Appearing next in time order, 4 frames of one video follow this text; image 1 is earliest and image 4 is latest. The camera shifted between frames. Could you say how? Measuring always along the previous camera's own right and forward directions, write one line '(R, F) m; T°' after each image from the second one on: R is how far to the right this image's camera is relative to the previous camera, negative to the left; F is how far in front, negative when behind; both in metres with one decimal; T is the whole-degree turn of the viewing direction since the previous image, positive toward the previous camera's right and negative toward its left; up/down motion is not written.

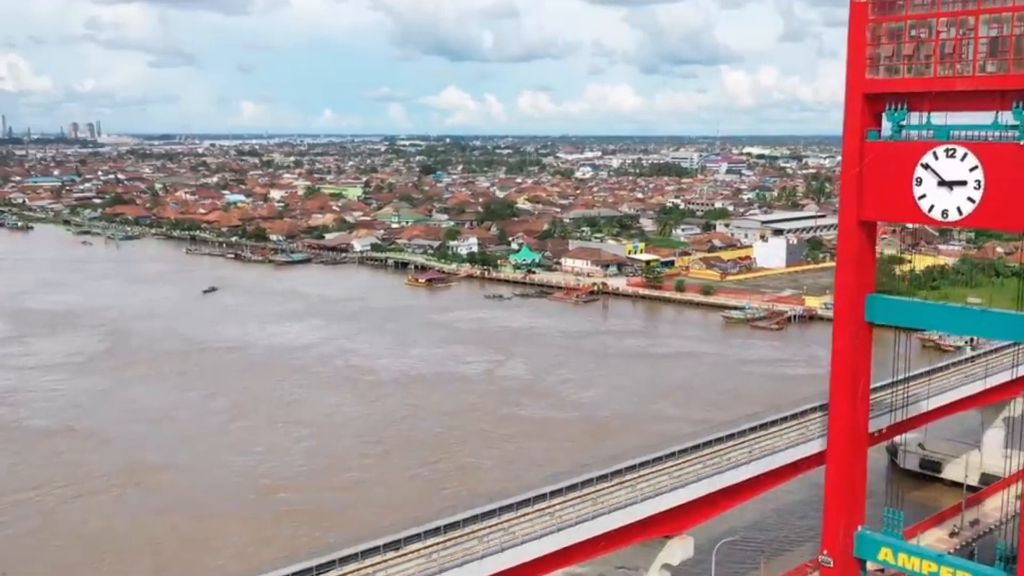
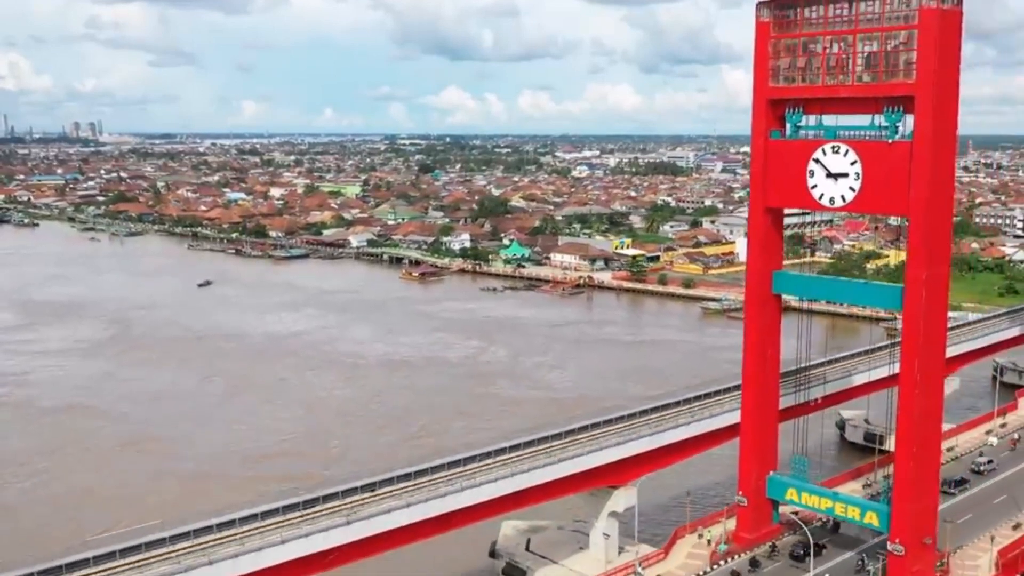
(+0.3, -1.0) m; 0°
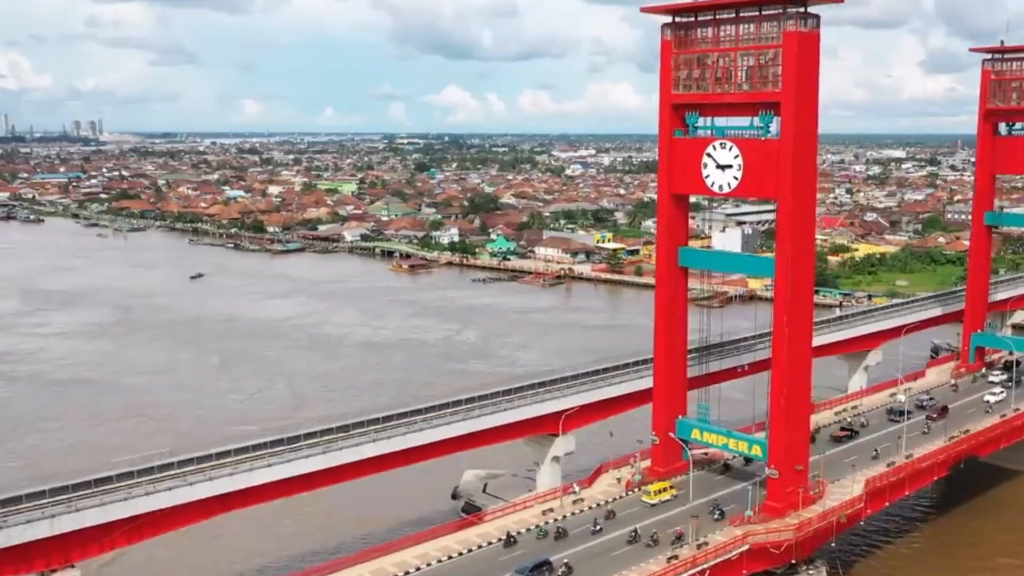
(+0.4, -1.3) m; 0°
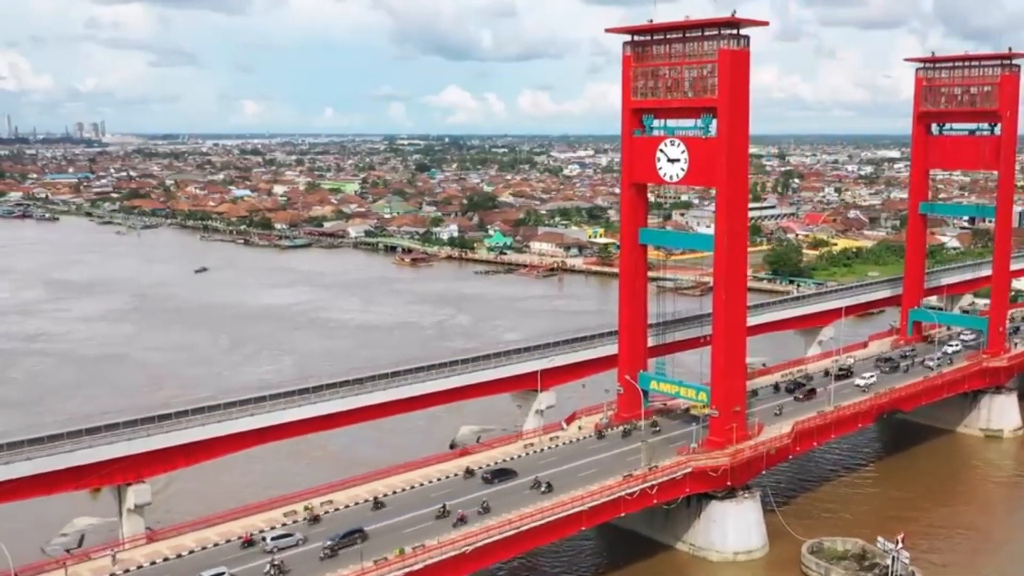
(+0.1, -1.6) m; 0°
